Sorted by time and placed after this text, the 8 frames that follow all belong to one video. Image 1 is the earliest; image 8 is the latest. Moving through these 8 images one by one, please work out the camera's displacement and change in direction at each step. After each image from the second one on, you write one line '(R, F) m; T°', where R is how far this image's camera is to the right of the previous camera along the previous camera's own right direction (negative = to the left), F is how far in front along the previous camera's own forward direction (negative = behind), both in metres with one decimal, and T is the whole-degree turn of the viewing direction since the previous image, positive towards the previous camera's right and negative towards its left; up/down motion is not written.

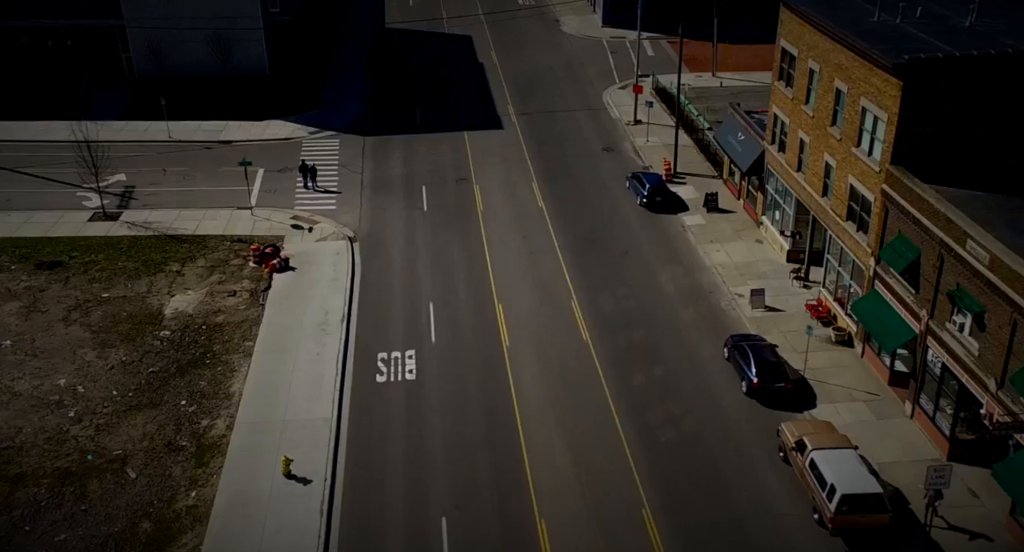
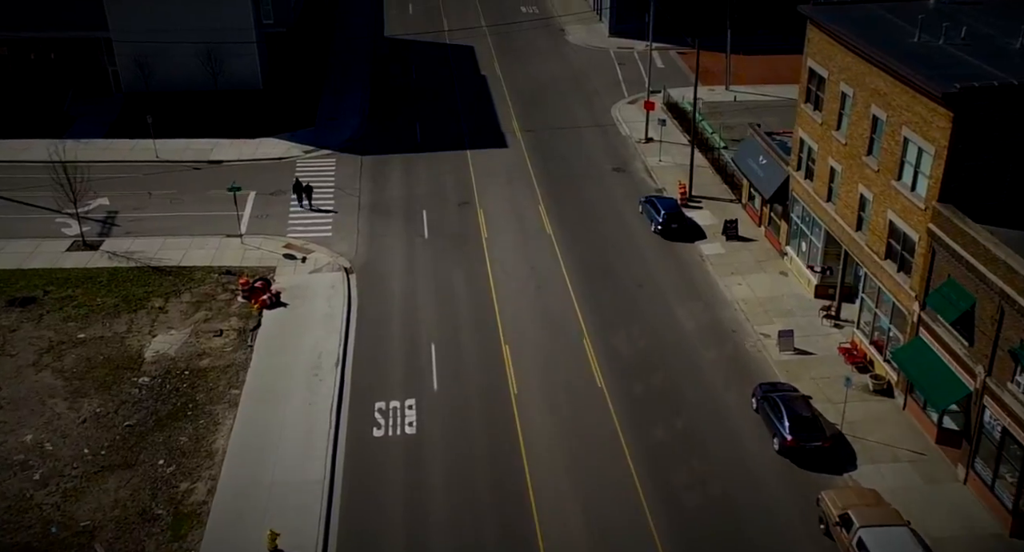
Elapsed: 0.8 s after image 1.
(-0.3, +3.0) m; 0°
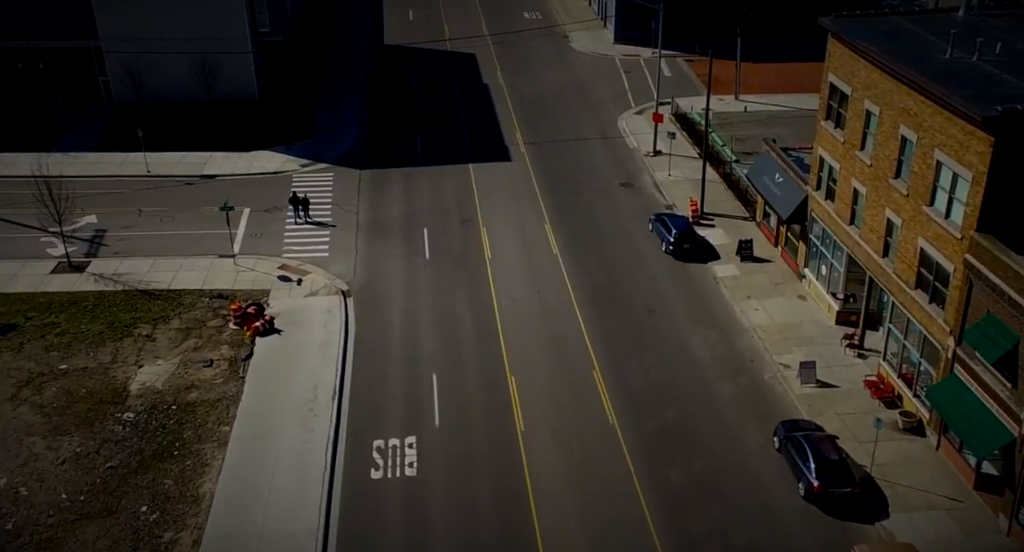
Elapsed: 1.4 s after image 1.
(-0.2, +2.0) m; 0°
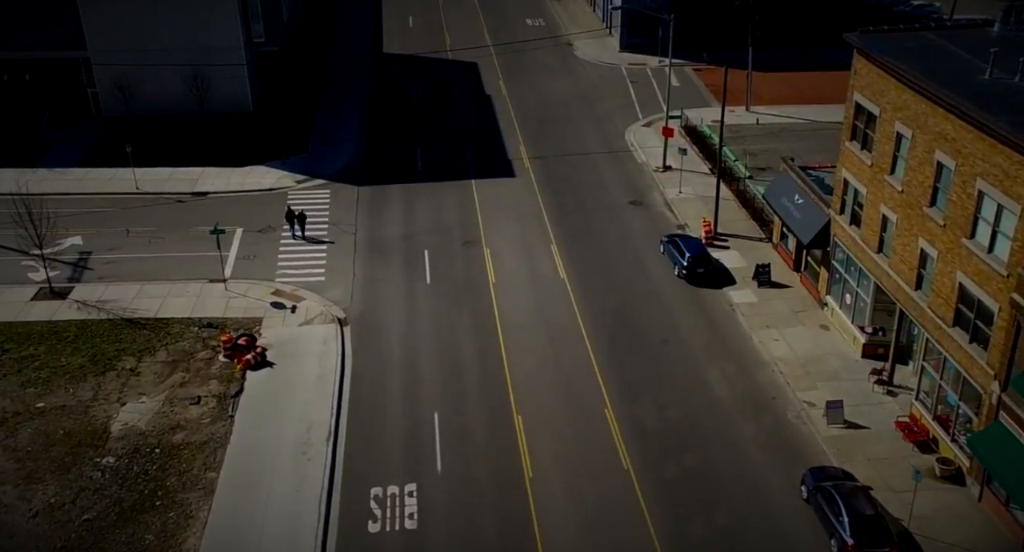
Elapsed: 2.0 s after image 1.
(-0.2, +2.2) m; 0°
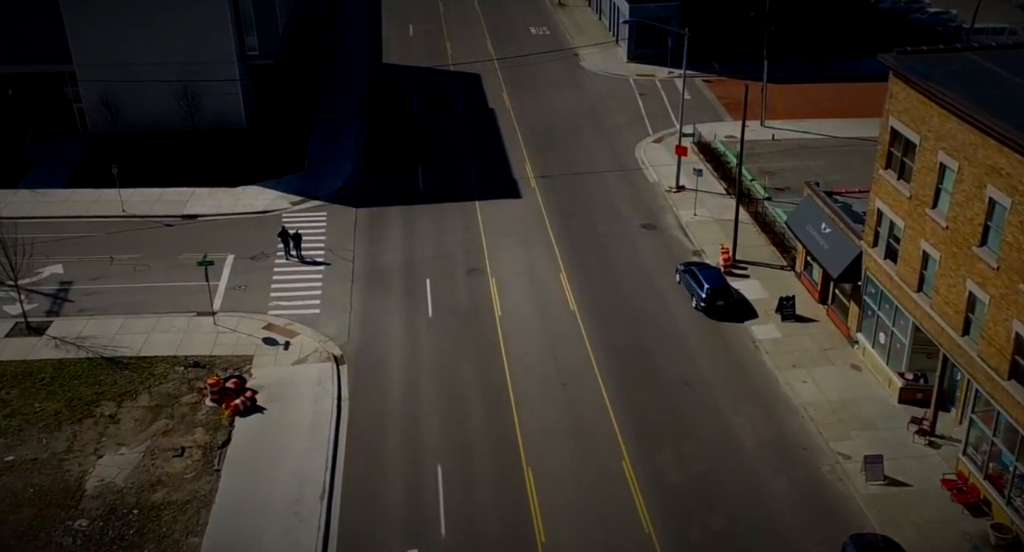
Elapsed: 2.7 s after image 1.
(-0.3, +2.7) m; 0°
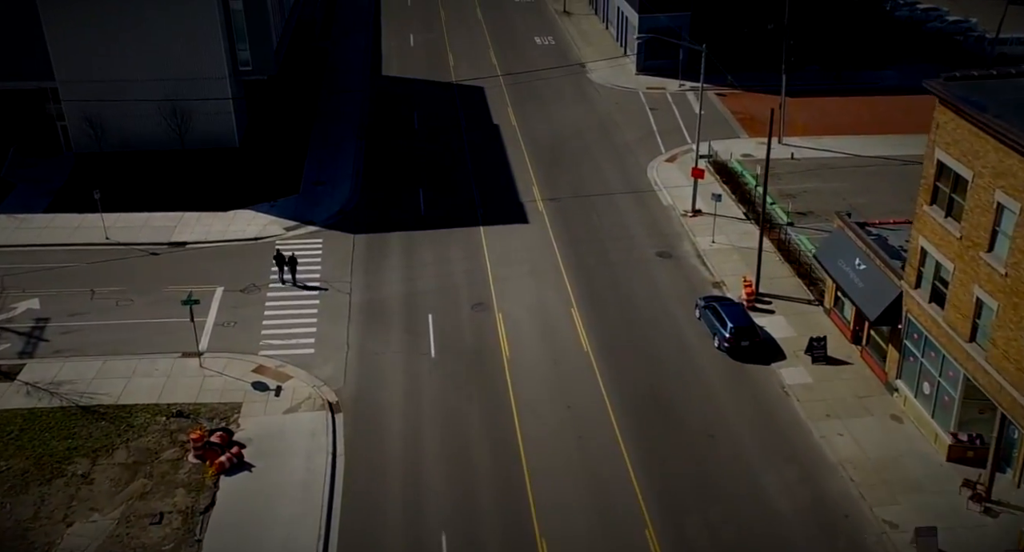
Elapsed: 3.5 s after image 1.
(-0.3, +2.9) m; 0°
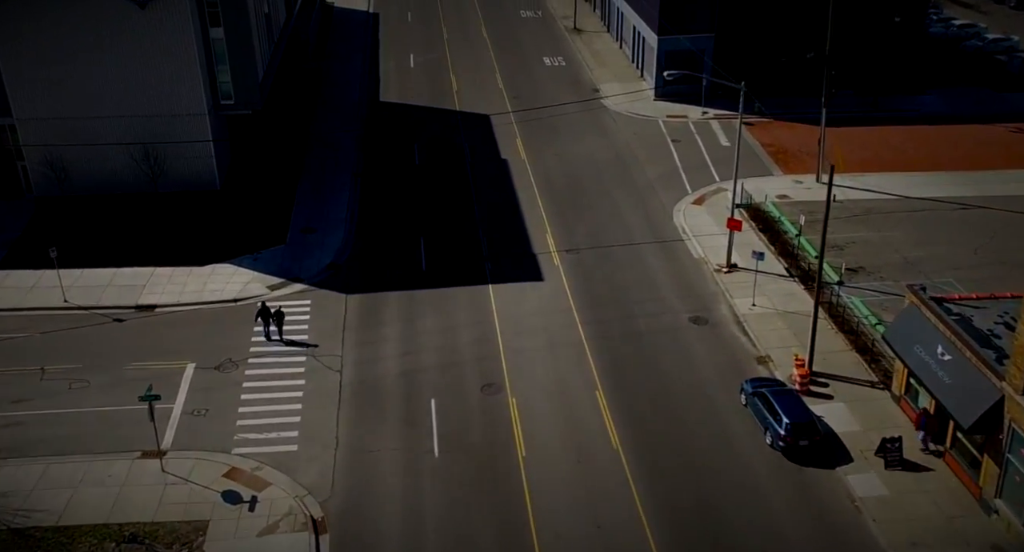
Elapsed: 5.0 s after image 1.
(-0.5, +5.7) m; 0°
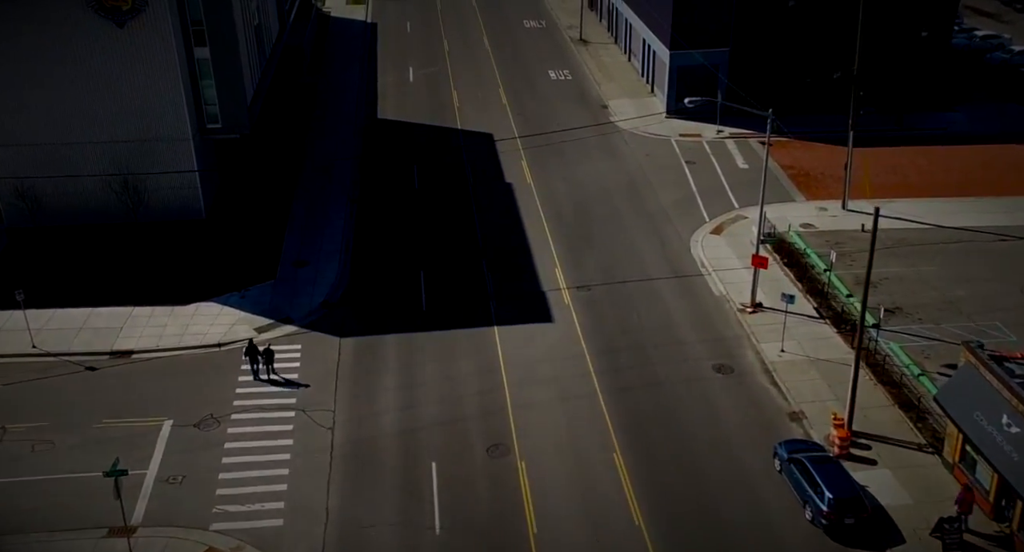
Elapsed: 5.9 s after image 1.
(-0.3, +3.4) m; 0°
